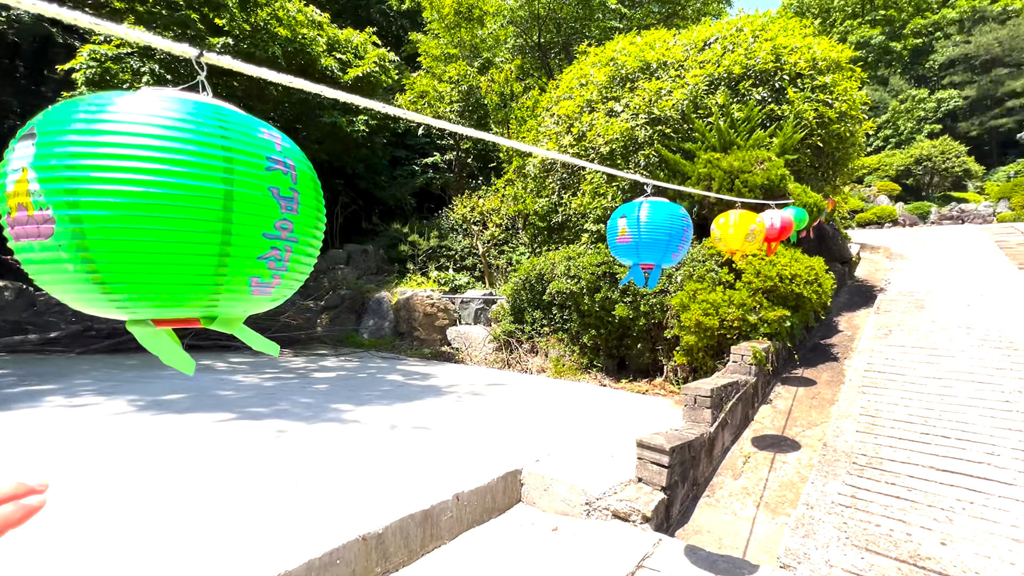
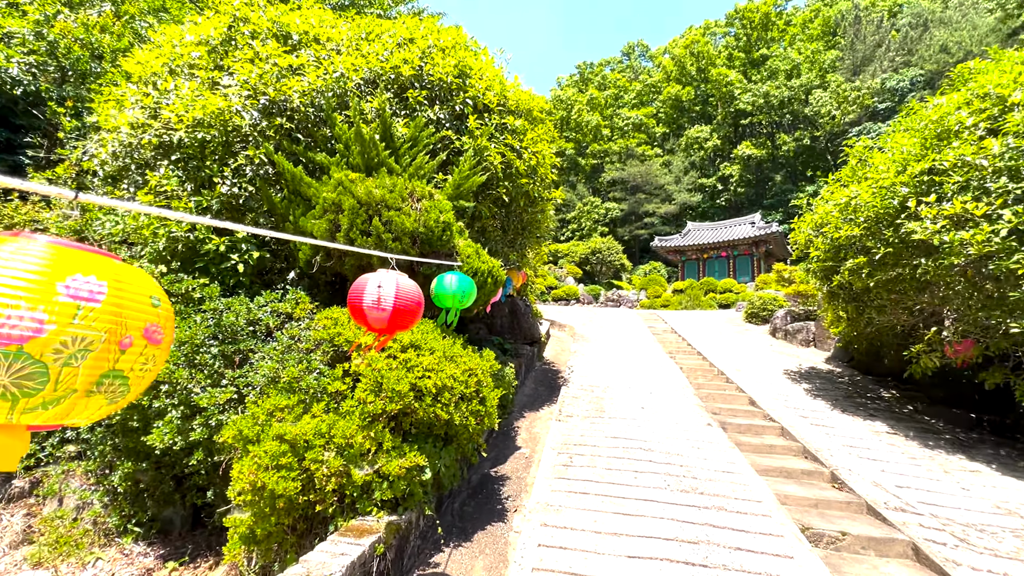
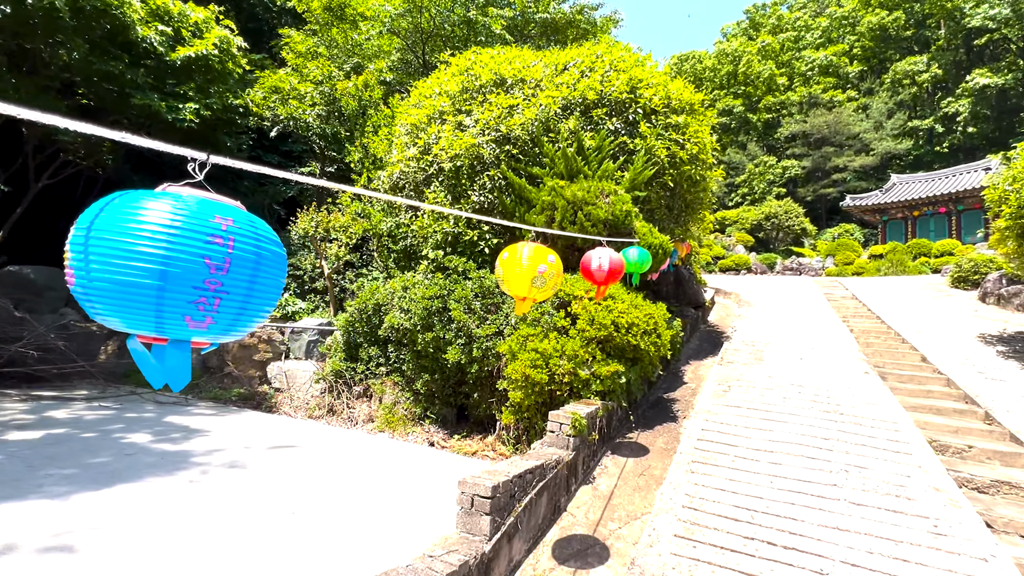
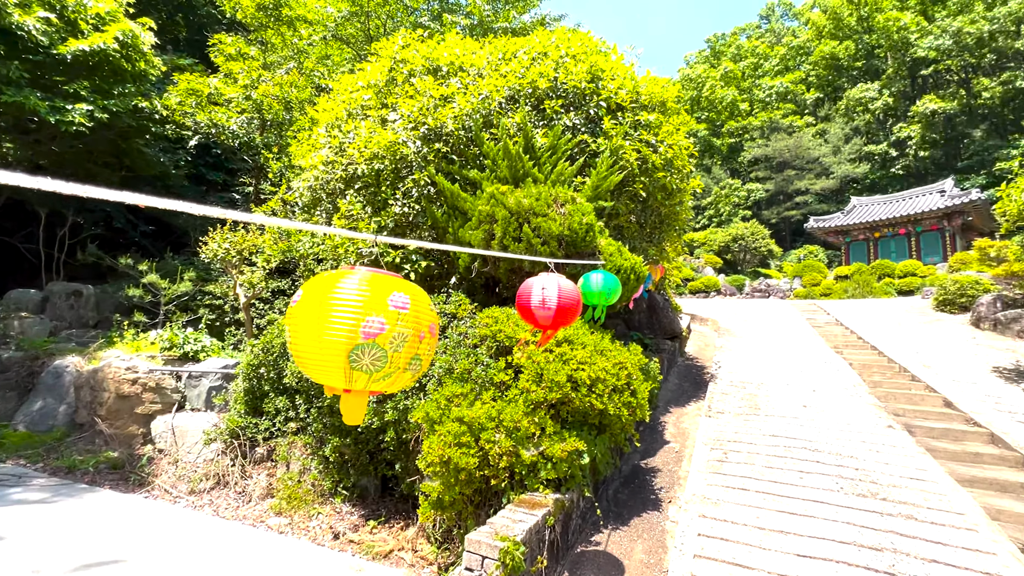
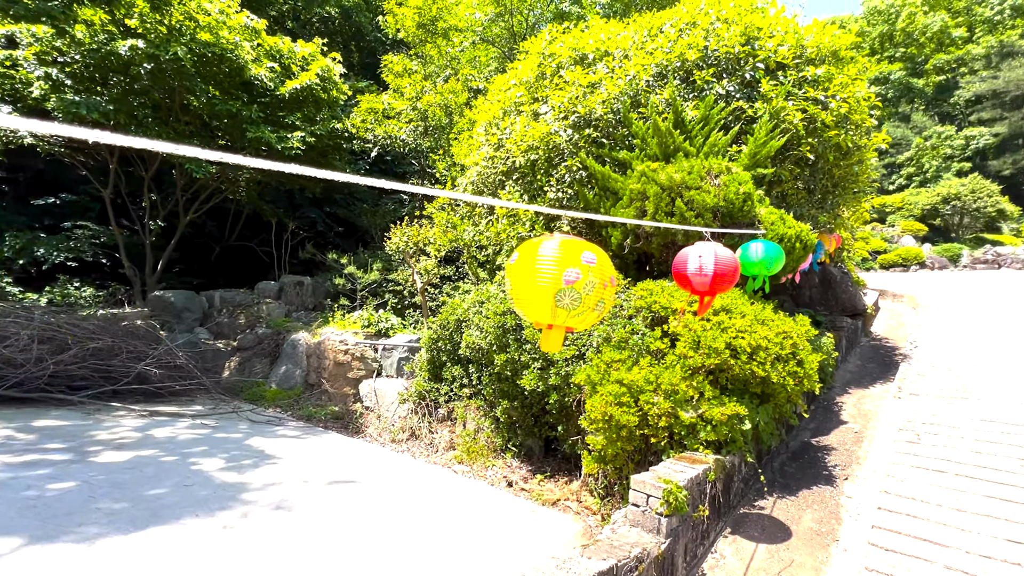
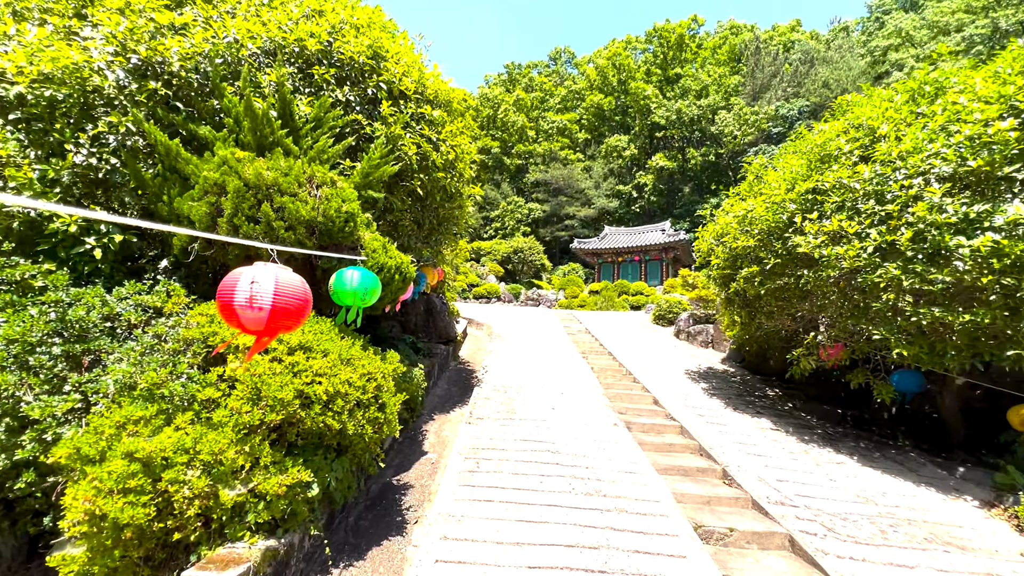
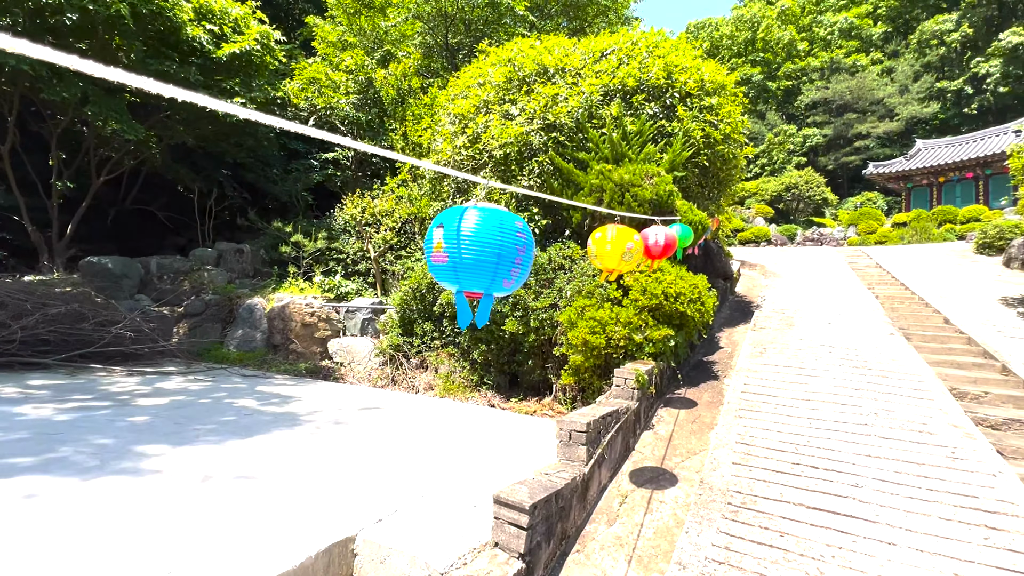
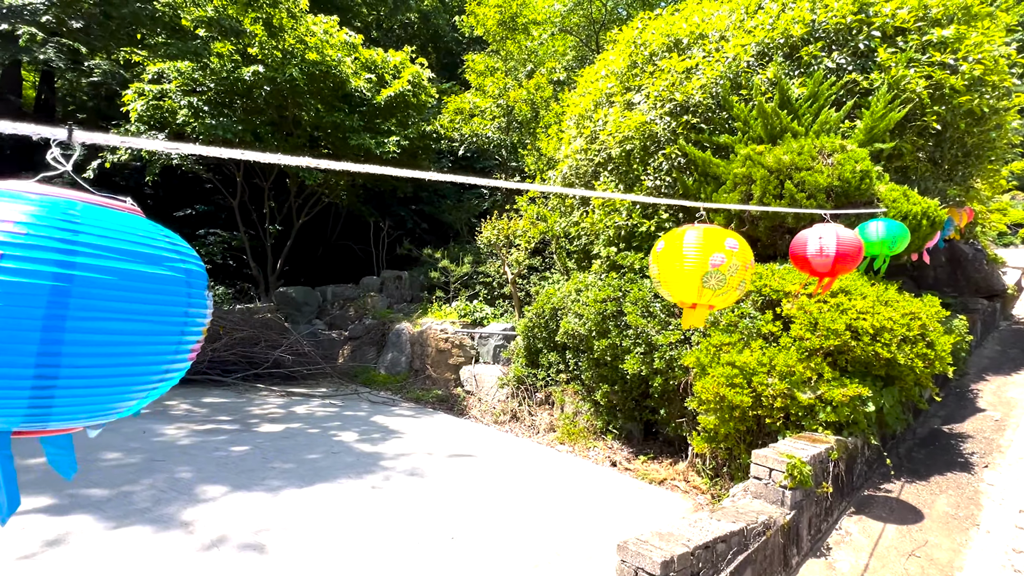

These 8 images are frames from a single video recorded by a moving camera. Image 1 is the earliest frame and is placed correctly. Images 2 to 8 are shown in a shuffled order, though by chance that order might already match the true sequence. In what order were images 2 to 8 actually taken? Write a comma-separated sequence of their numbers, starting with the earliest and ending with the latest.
7, 3, 8, 5, 4, 2, 6
